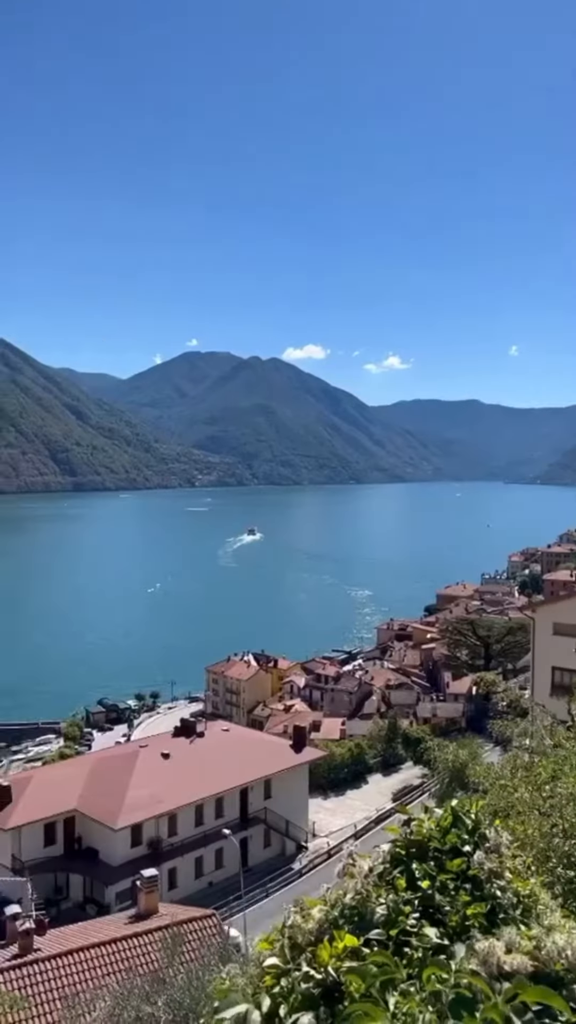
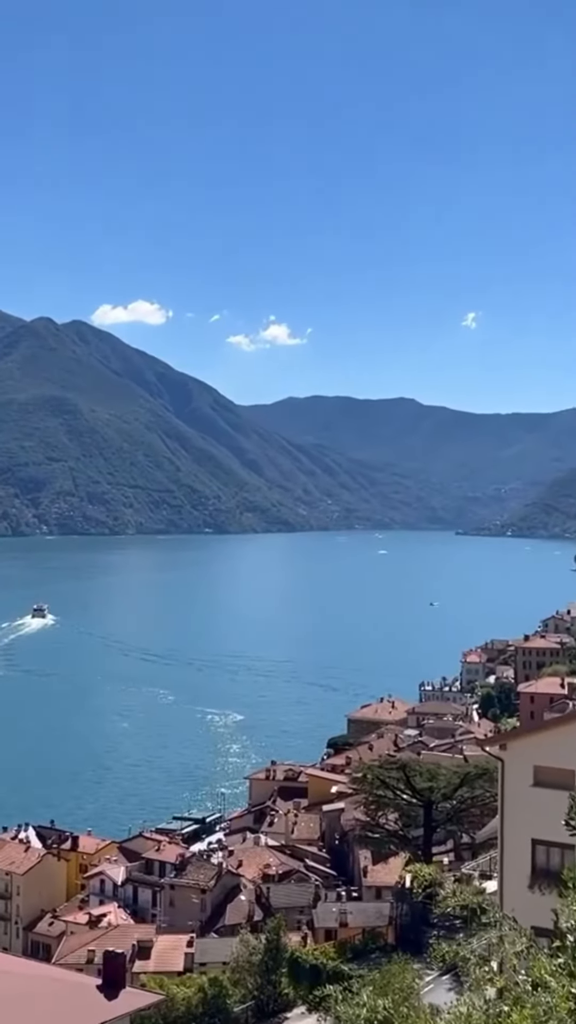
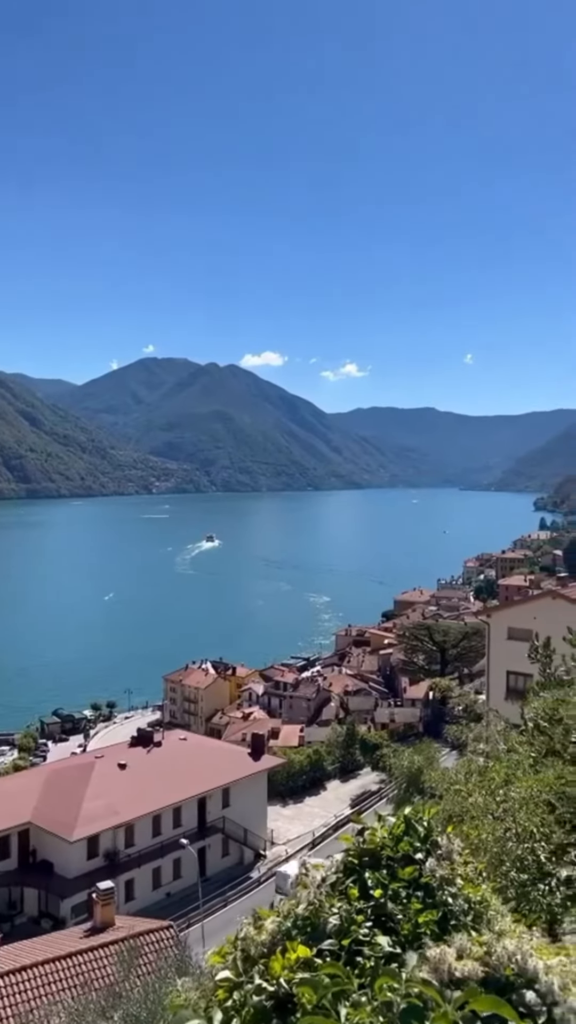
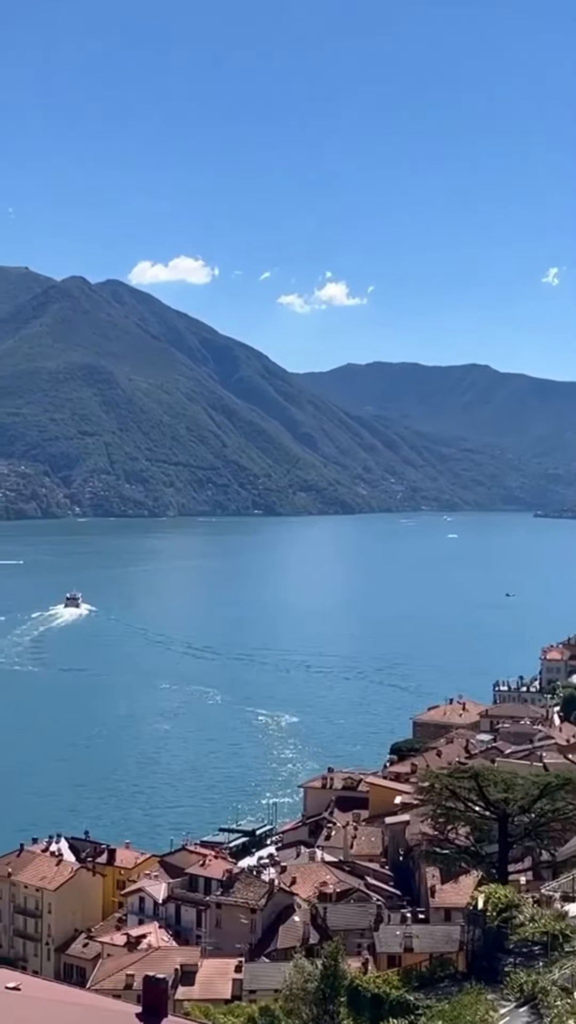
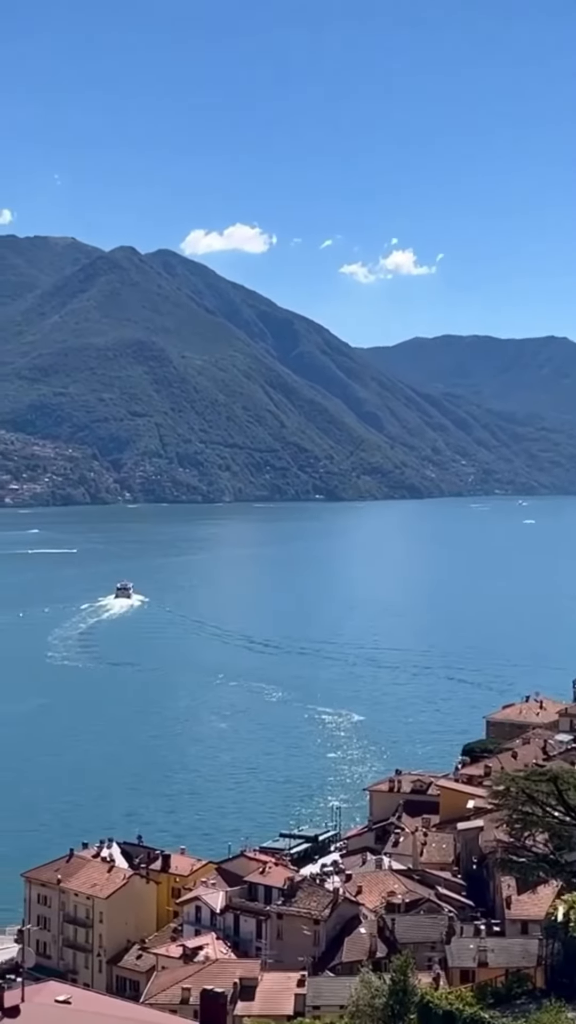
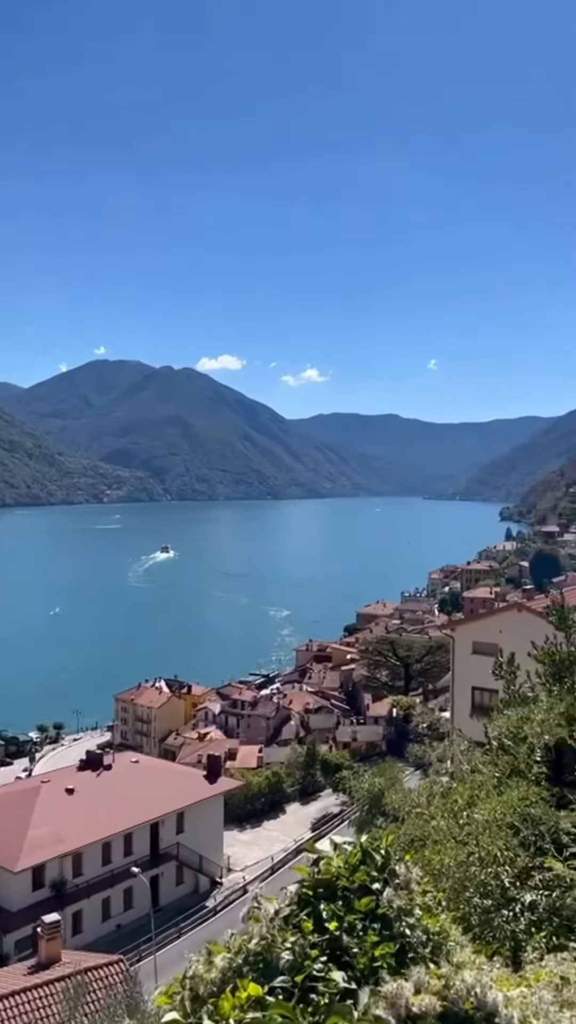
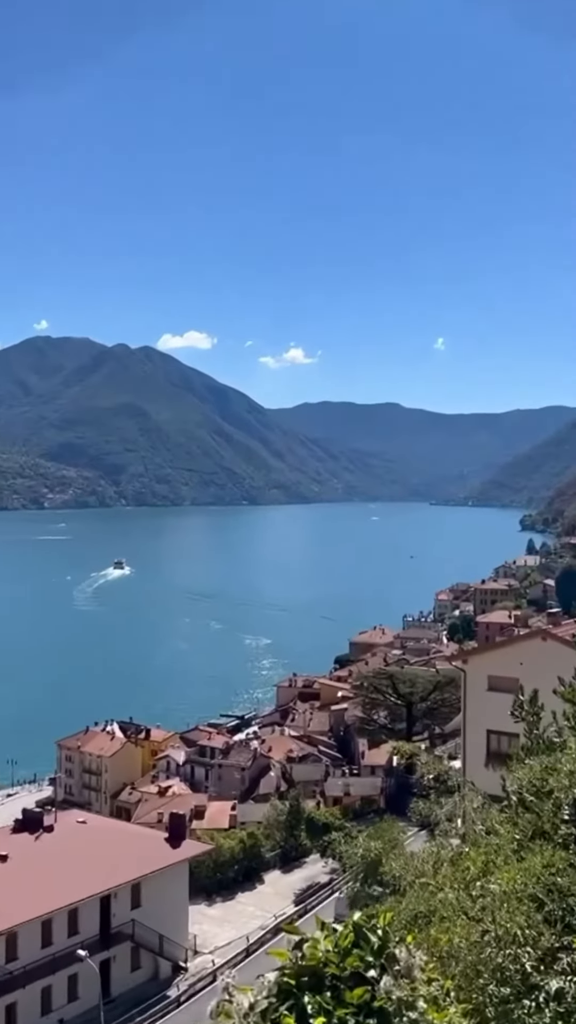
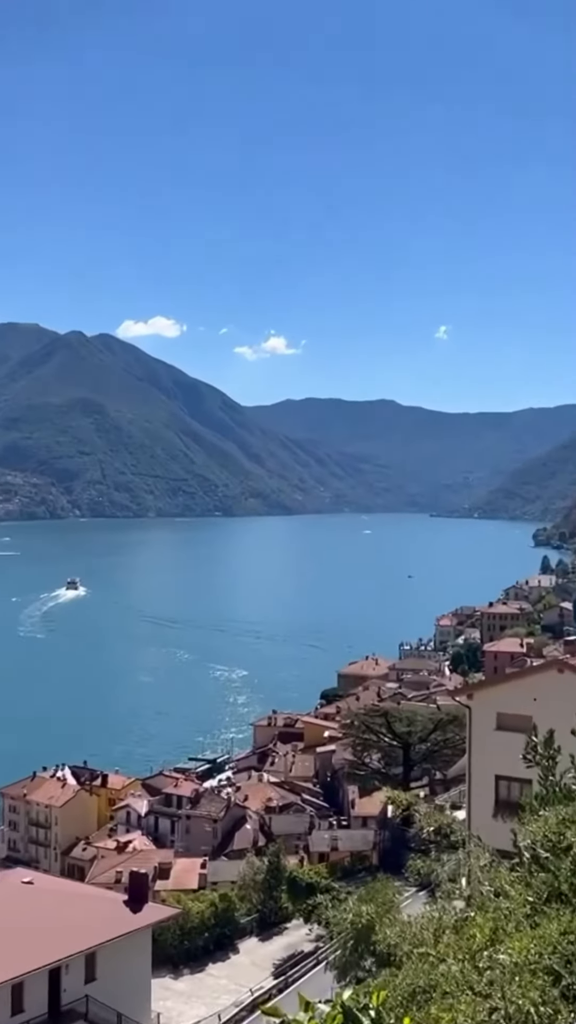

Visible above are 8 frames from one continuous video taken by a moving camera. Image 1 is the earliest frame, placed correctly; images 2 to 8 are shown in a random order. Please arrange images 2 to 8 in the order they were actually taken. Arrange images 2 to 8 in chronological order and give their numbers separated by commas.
3, 6, 7, 8, 2, 4, 5
